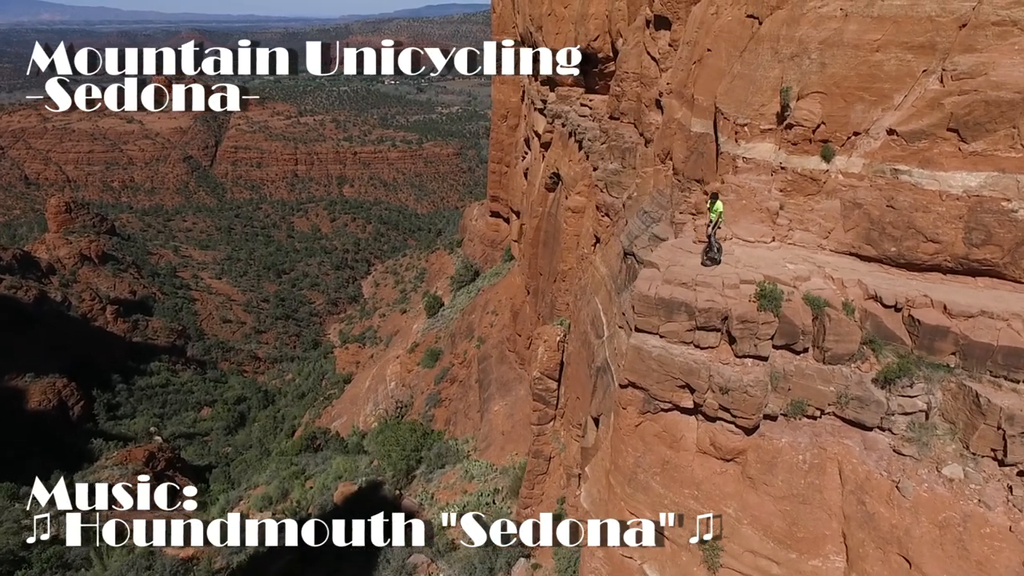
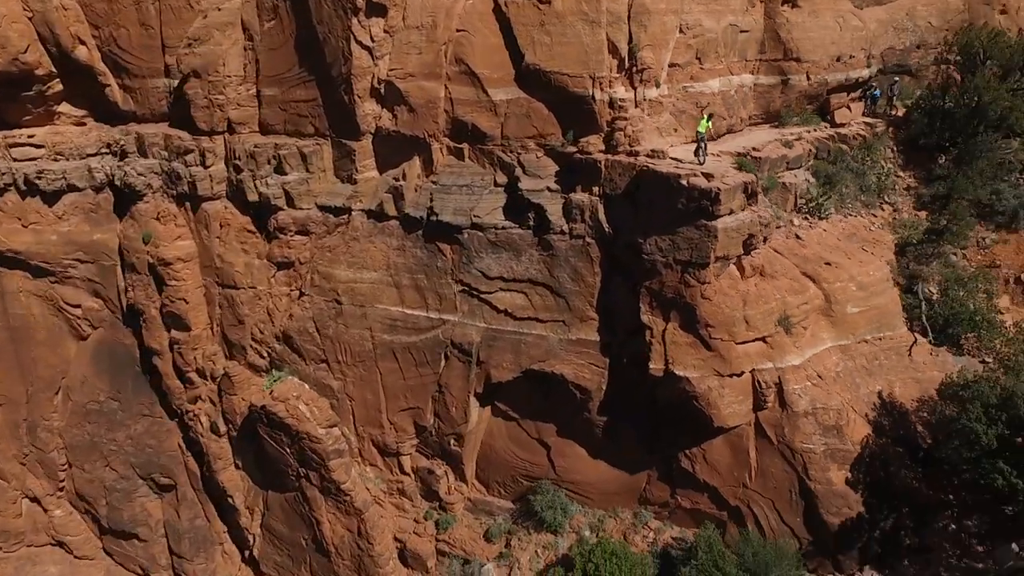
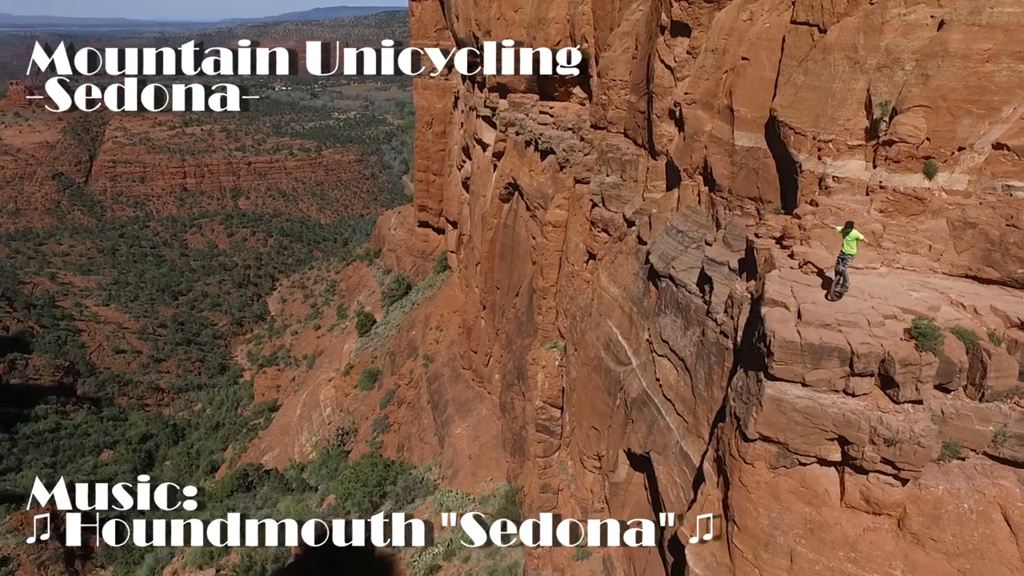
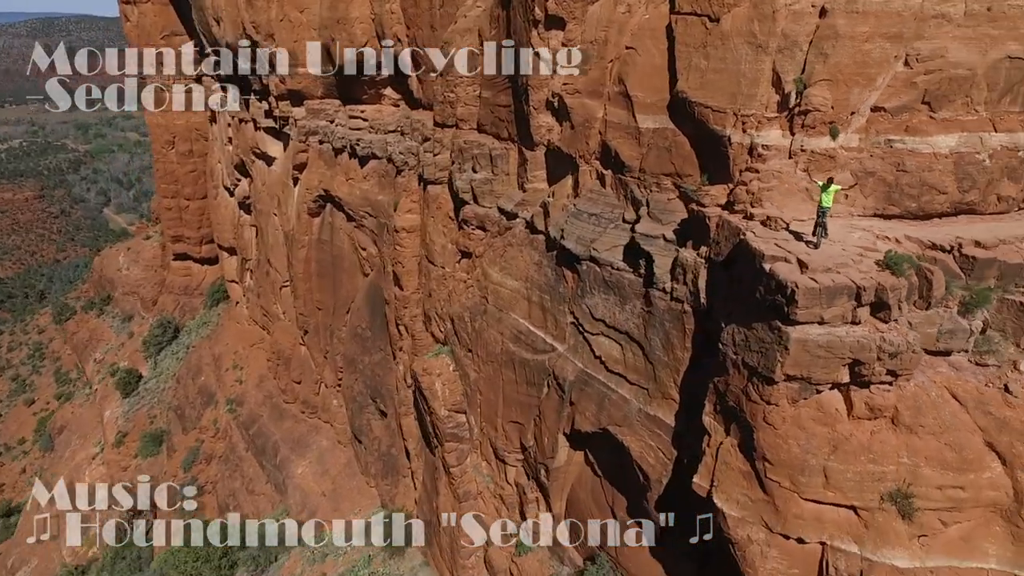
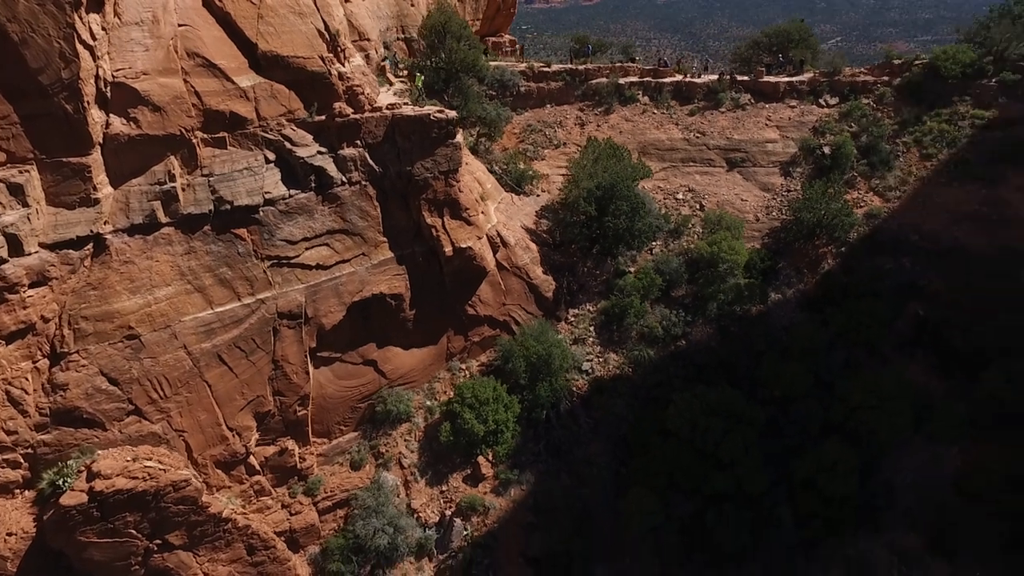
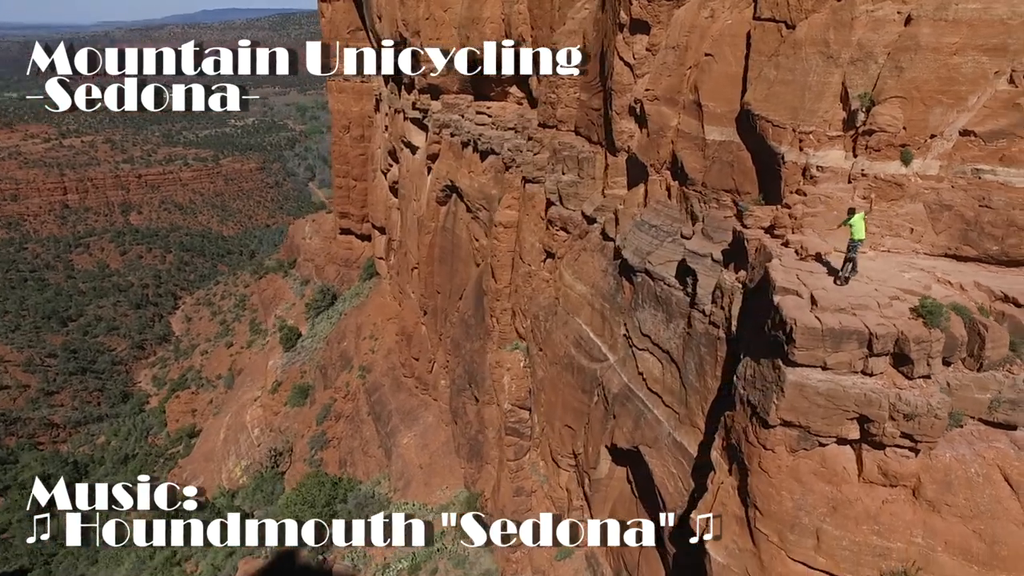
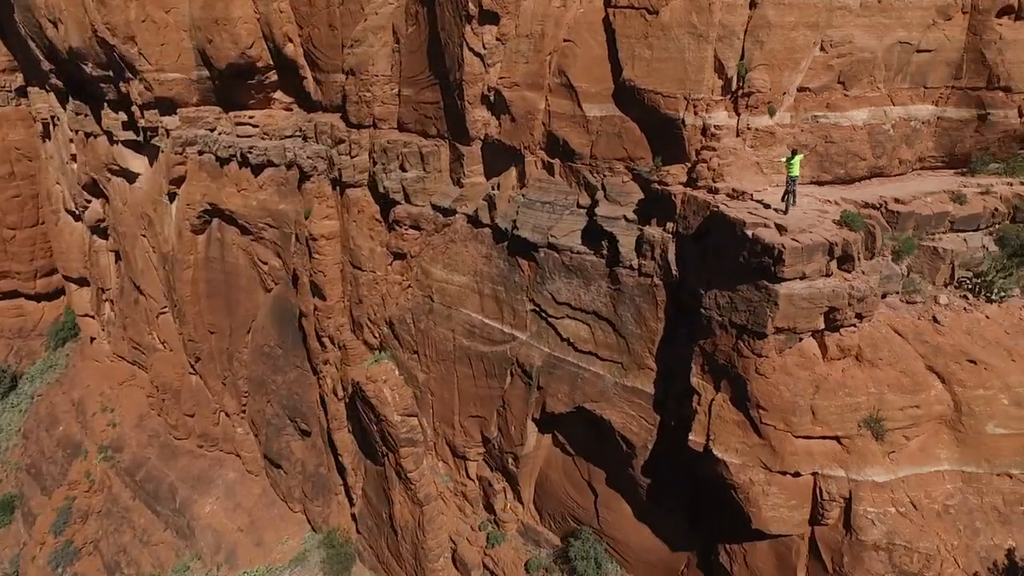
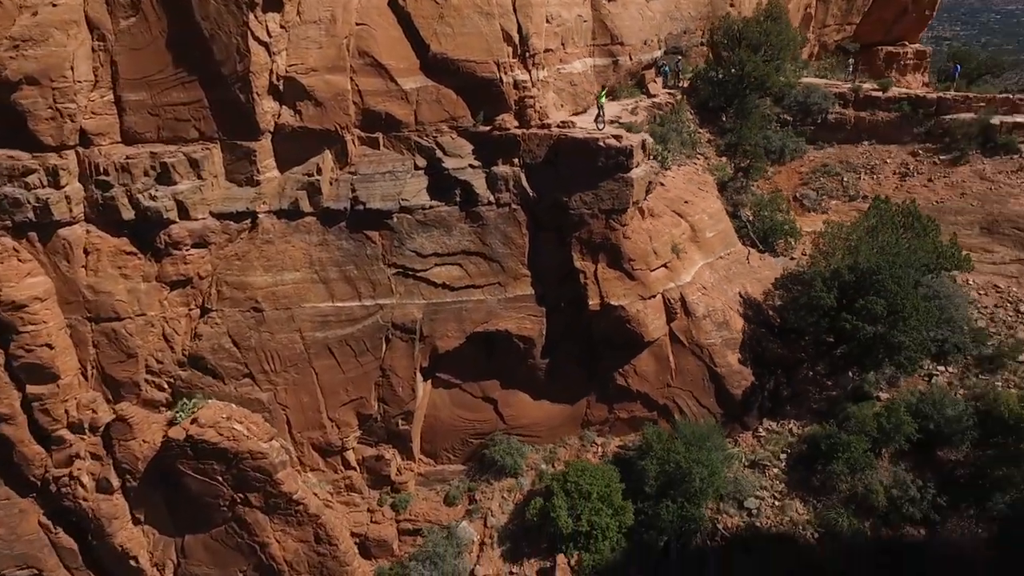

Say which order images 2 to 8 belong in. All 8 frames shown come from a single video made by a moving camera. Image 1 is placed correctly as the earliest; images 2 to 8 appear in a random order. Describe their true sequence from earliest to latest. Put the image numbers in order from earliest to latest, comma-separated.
3, 6, 4, 7, 2, 8, 5
